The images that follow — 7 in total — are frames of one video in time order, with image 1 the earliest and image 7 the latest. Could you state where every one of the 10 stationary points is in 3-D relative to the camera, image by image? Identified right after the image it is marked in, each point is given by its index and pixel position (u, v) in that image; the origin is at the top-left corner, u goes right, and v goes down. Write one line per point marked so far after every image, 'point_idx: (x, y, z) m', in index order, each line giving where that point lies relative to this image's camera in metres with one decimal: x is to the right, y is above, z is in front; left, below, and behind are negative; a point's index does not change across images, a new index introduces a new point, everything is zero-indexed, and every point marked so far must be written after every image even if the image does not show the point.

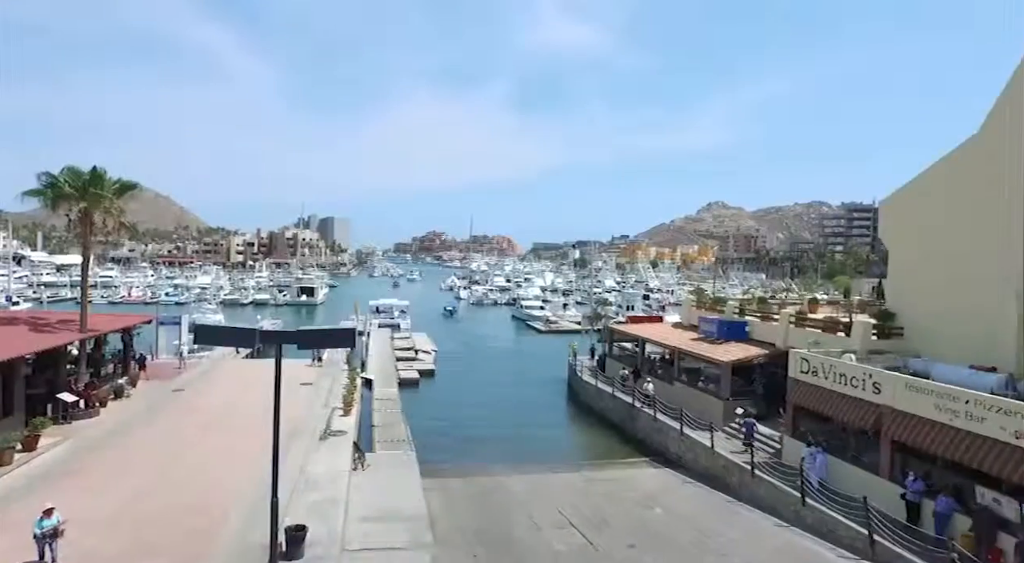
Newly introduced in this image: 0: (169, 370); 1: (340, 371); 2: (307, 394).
0: (-9.9, -2.6, +17.2) m
1: (-5.3, -2.8, +18.7) m
2: (-5.4, -2.9, +15.6) m
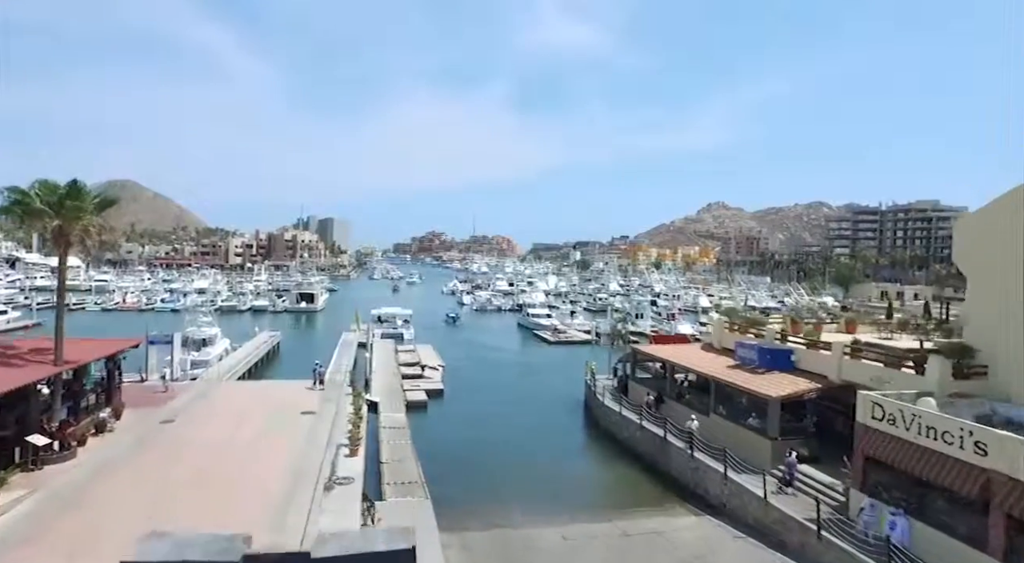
0: (-9.4, -3.0, +15.9) m
1: (-4.9, -3.3, +17.4) m
2: (-4.9, -3.4, +14.3) m
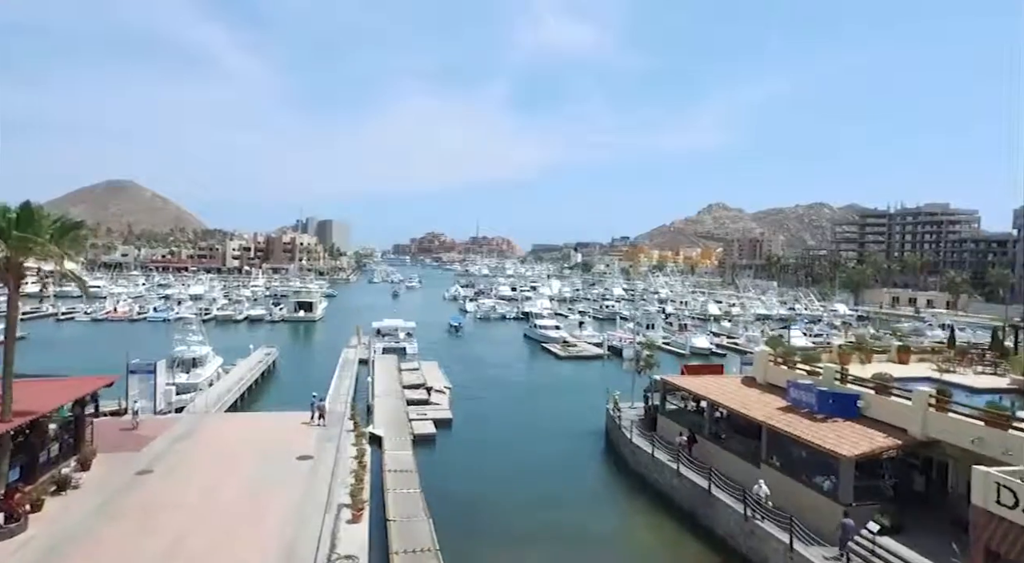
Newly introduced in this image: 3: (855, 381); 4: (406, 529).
0: (-9.0, -3.7, +14.3) m
1: (-4.4, -3.9, +15.7) m
2: (-4.4, -4.1, +12.7) m
3: (+6.7, -1.9, +11.7) m
4: (-2.0, -4.6, +11.1) m
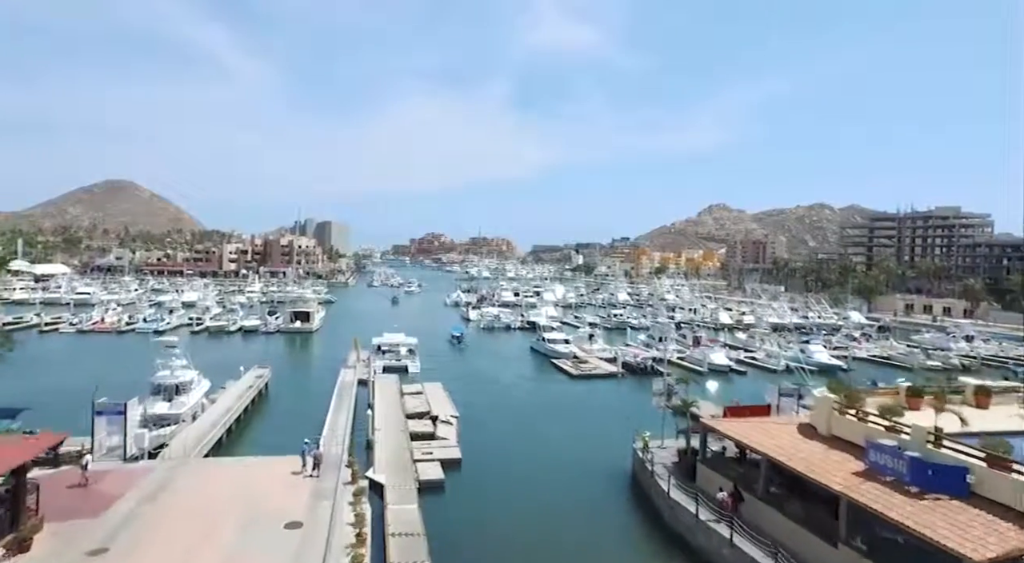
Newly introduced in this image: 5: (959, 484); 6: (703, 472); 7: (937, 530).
0: (-8.5, -4.4, +12.3) m
1: (-3.9, -4.6, +13.8) m
2: (-4.0, -4.8, +10.7) m
3: (+7.2, -2.6, +9.8) m
4: (-1.5, -5.3, +9.1) m
5: (+6.7, -3.0, +9.1) m
6: (+4.5, -4.5, +14.3) m
7: (+5.8, -3.4, +8.3) m
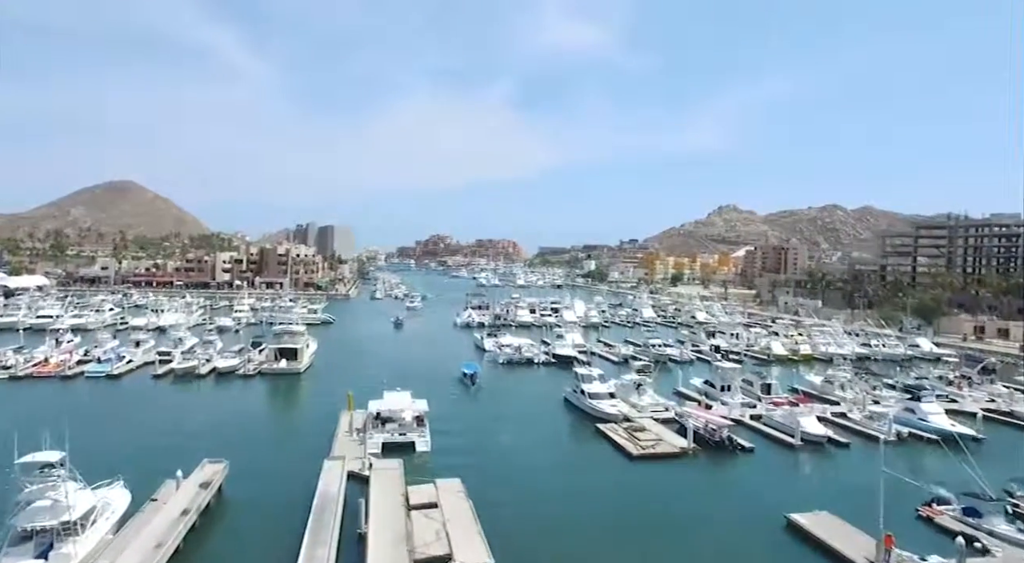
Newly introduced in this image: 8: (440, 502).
0: (-7.1, -6.3, +4.9) m
1: (-2.5, -6.6, +6.3) m
2: (-2.5, -6.7, +3.3) m
3: (+8.6, -4.6, +2.3) m
4: (-0.1, -7.2, +1.7) m
5: (+8.1, -5.0, +1.6) m
6: (+6.0, -6.5, +6.8) m
7: (+7.2, -5.4, +0.8) m
8: (-2.2, -6.8, +18.5) m
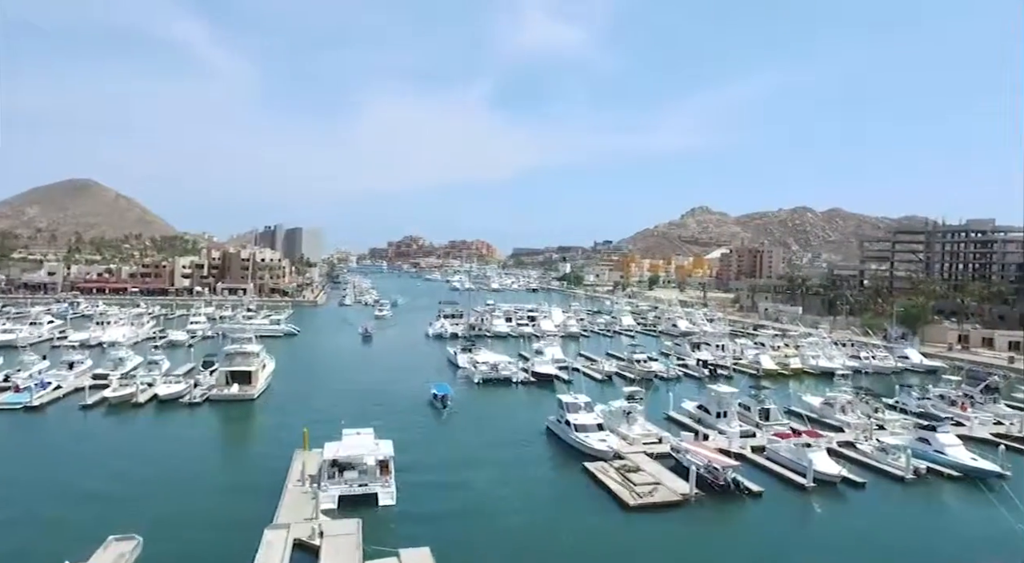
0: (-7.0, -7.2, +1.4) m
1: (-2.5, -7.5, +3.0) m
2: (-2.4, -7.6, 0.0) m
3: (+8.8, -5.5, -0.6) m
4: (+0.1, -8.1, -1.5) m
5: (+8.4, -5.8, -1.2) m
6: (+6.0, -7.3, +3.9) m
7: (+7.5, -6.3, -2.1) m
8: (-2.7, -7.7, +15.2) m
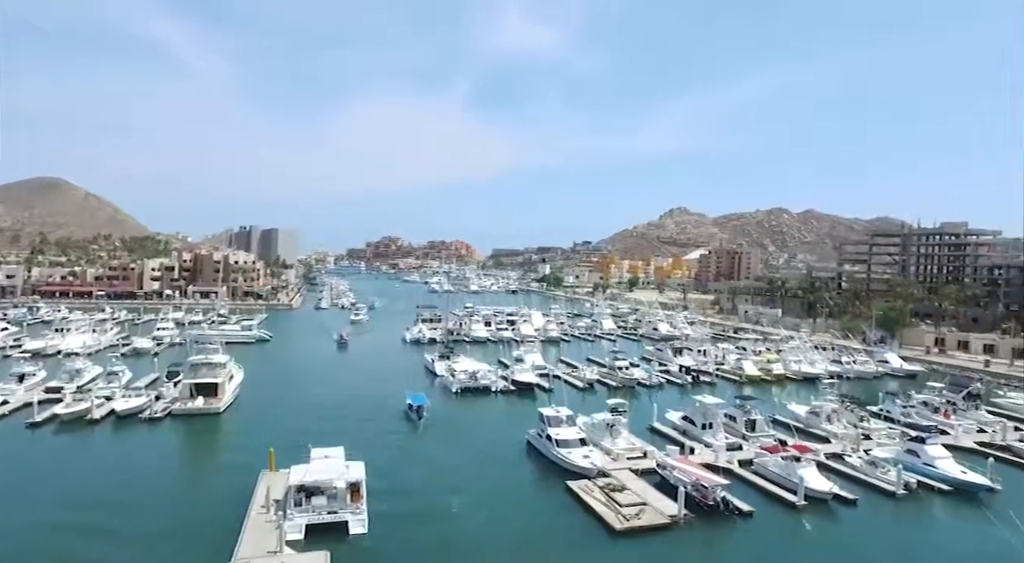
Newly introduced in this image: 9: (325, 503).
0: (-7.0, -7.6, 0.0) m
1: (-2.5, -7.9, +1.8) m
2: (-2.3, -8.0, -1.3) m
3: (+8.8, -5.8, -1.5) m
4: (+0.2, -8.5, -2.7) m
5: (+8.4, -6.2, -2.1) m
6: (+5.9, -7.7, +2.9) m
7: (+7.6, -6.6, -3.0) m
8: (-3.2, -8.1, +13.9) m
9: (-6.2, -7.2, +19.9) m
